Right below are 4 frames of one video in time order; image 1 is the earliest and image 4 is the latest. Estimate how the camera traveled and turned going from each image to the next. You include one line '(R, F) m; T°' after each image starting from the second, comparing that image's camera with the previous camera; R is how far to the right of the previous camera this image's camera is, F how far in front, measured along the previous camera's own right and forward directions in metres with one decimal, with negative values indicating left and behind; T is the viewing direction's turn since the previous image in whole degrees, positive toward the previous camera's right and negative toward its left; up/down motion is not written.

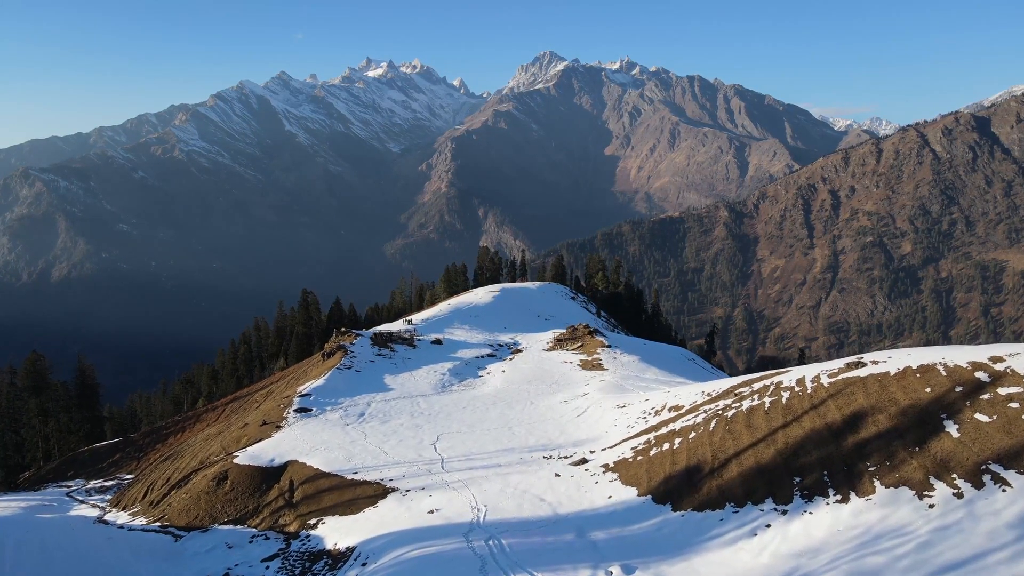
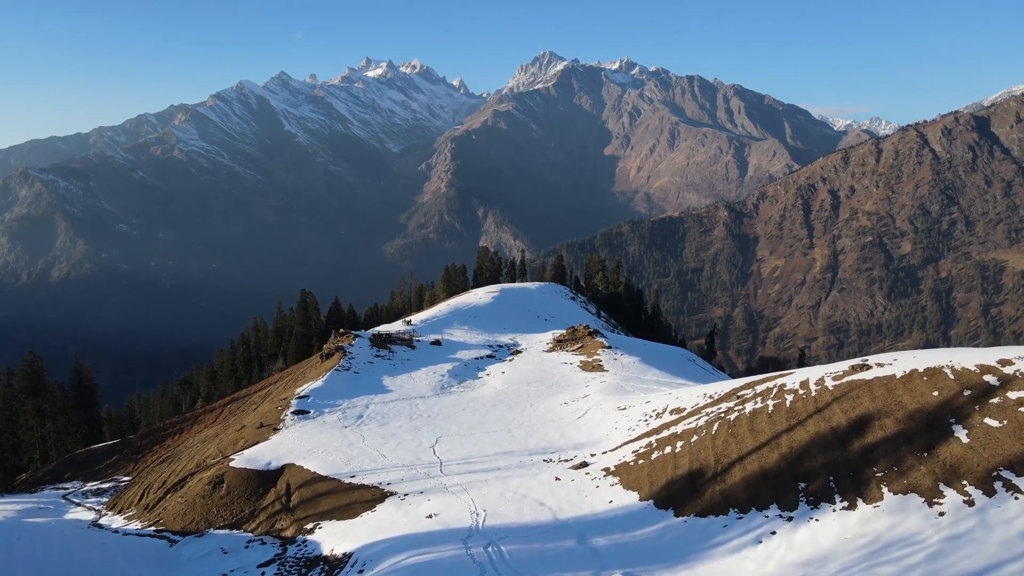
(0.0, +0.4) m; 0°
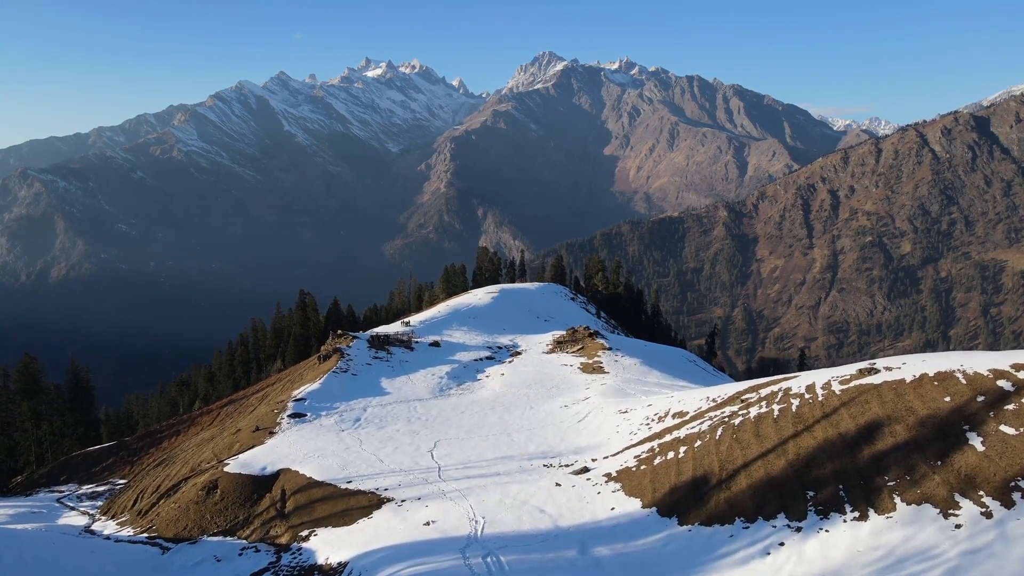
(0.0, +0.6) m; 0°
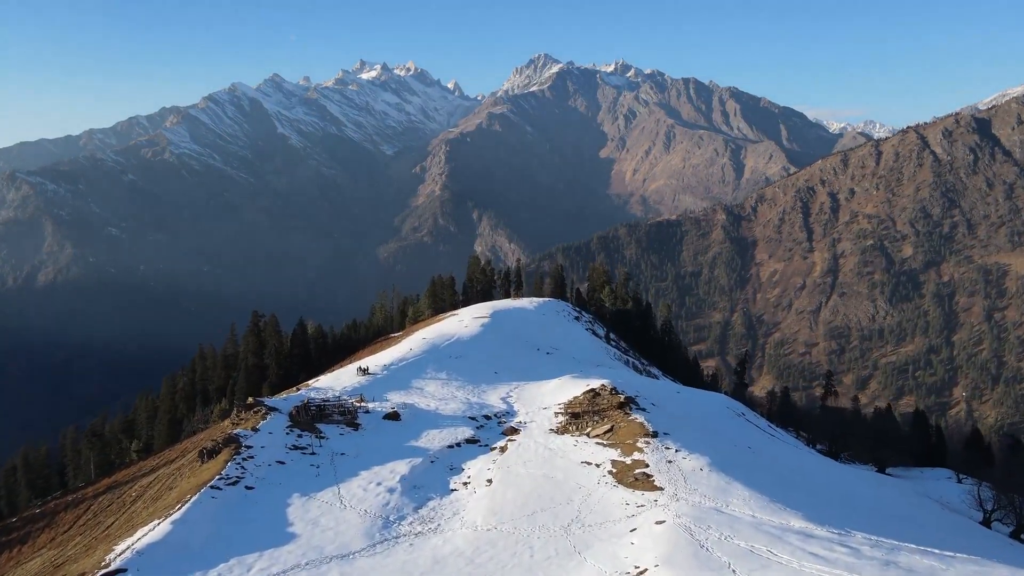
(+0.2, +21.5) m; 0°
